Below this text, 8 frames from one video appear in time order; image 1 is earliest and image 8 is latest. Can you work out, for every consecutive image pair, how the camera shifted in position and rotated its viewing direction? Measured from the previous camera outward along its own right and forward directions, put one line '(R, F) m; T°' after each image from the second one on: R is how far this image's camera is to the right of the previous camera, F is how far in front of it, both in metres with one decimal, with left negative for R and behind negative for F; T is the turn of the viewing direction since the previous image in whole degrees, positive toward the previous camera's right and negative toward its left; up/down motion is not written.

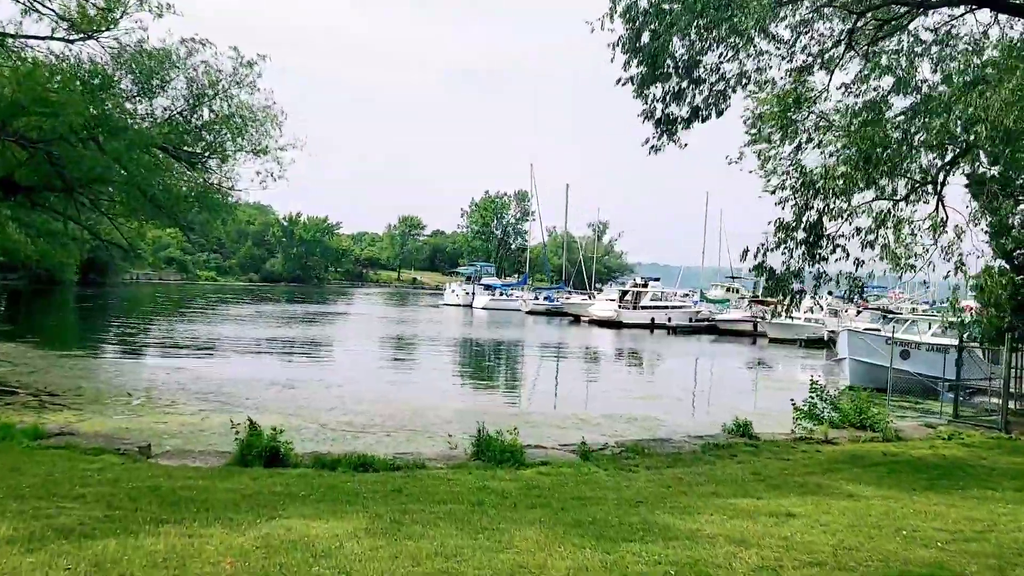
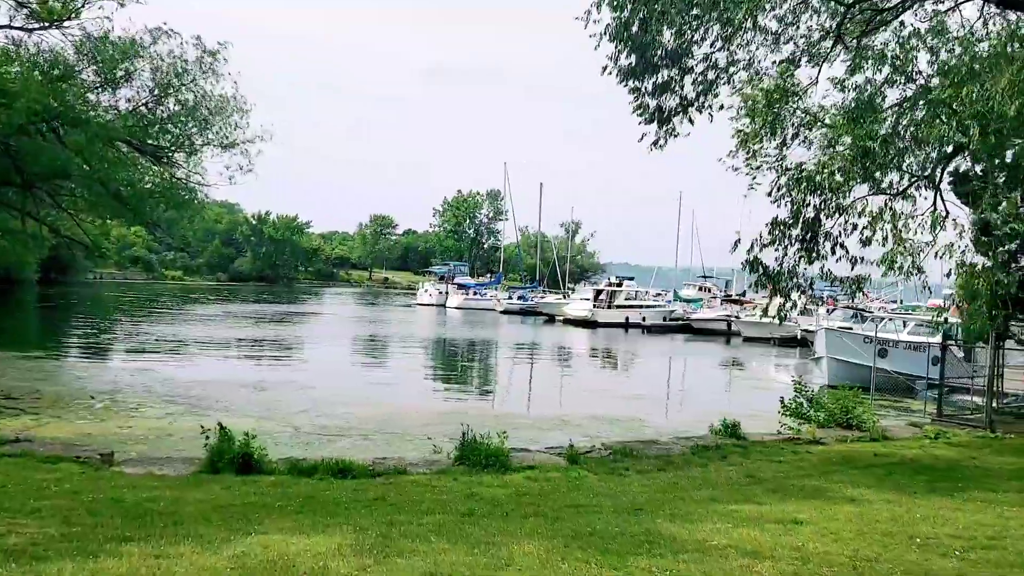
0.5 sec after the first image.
(-0.2, +0.4) m; +2°
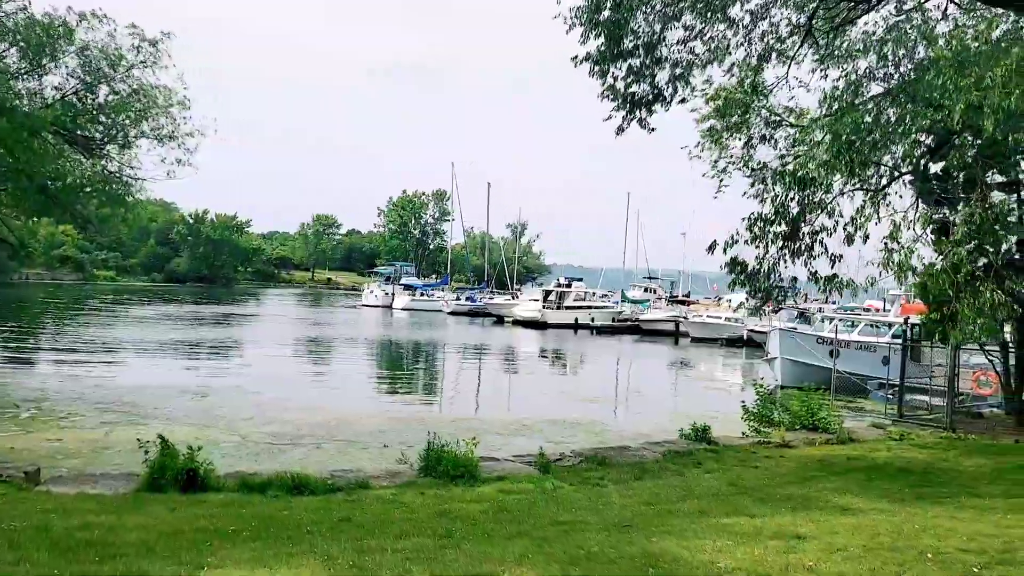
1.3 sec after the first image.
(-0.3, +0.6) m; +4°
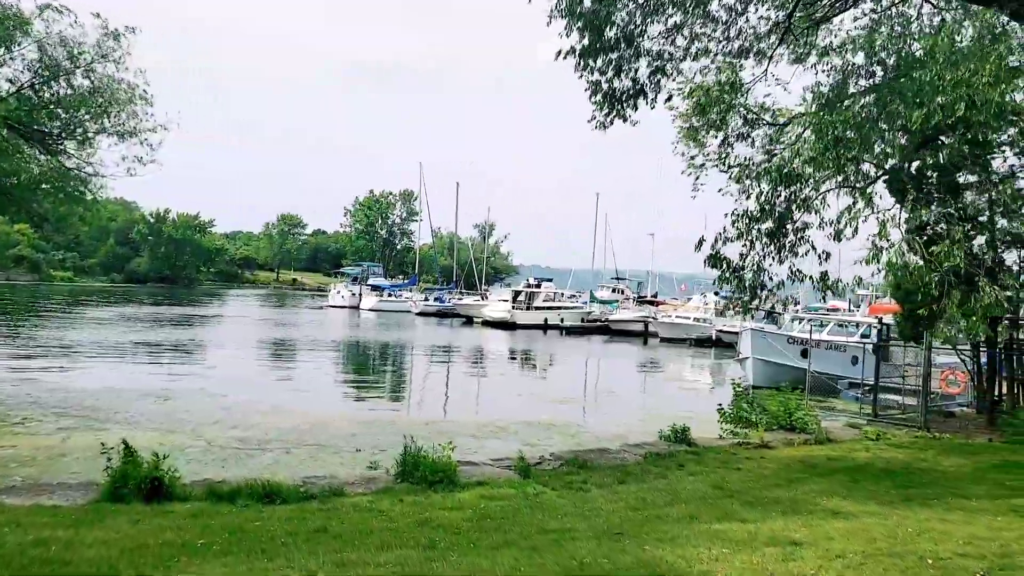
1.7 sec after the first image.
(-0.1, +0.3) m; +2°
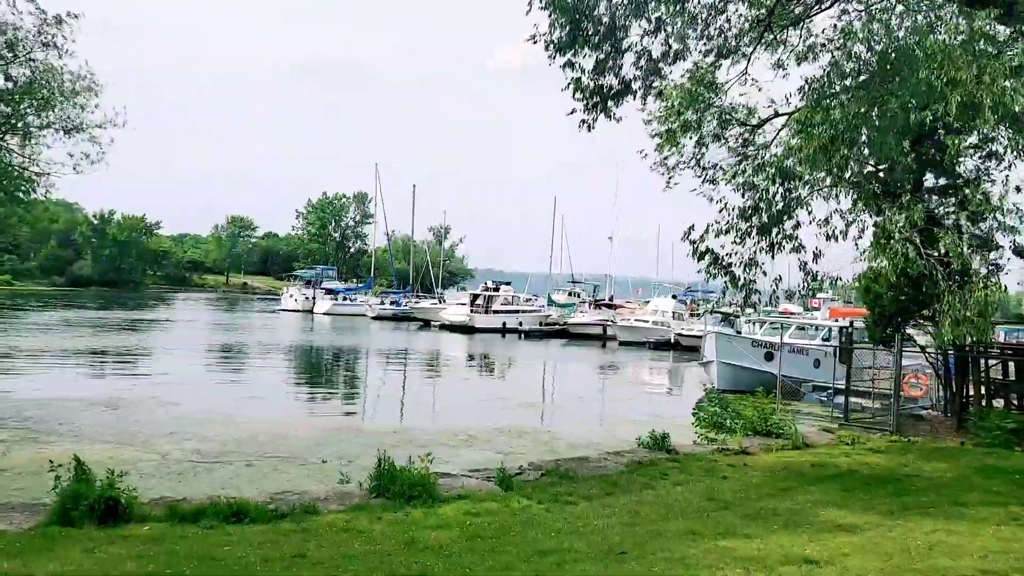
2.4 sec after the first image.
(-0.3, +0.4) m; +3°
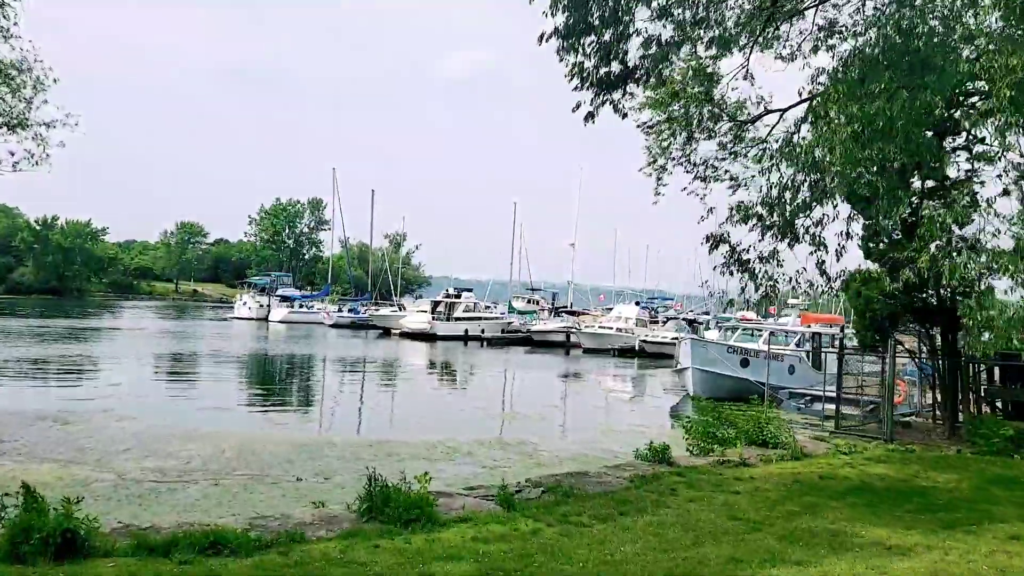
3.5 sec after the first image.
(-0.5, +0.7) m; +3°
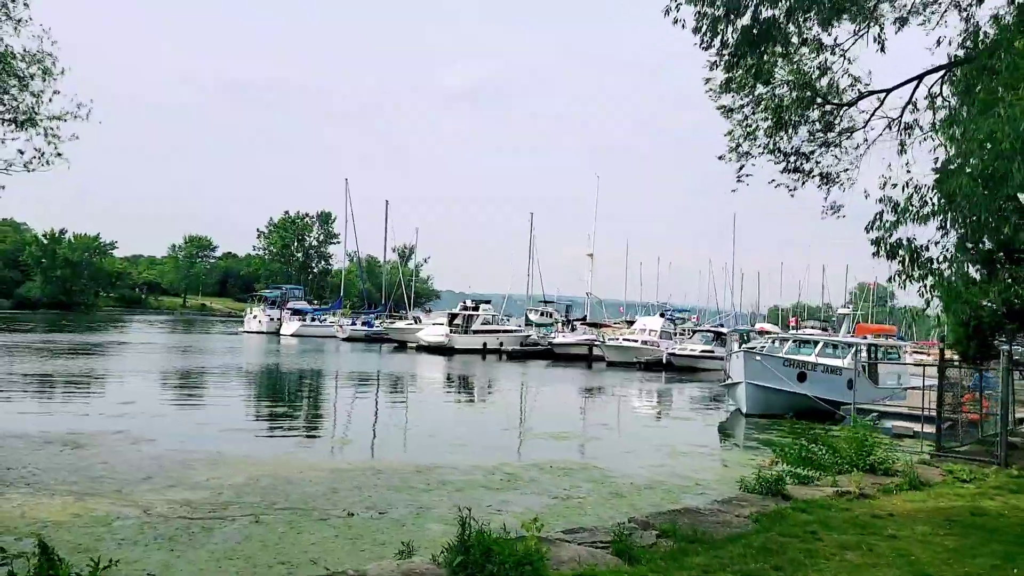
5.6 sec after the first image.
(-1.0, +1.5) m; 0°
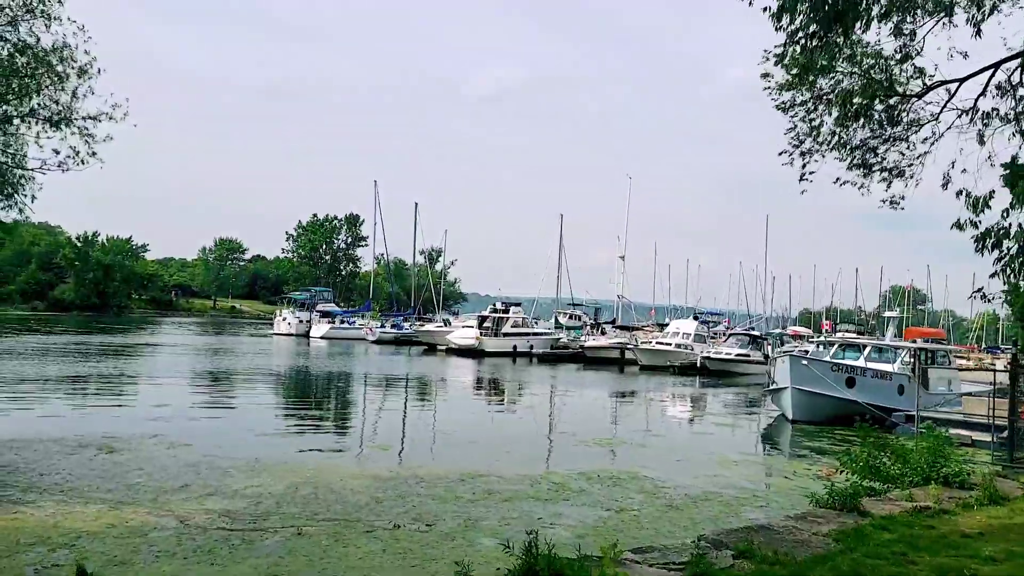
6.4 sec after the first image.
(-0.3, +0.5) m; -2°
